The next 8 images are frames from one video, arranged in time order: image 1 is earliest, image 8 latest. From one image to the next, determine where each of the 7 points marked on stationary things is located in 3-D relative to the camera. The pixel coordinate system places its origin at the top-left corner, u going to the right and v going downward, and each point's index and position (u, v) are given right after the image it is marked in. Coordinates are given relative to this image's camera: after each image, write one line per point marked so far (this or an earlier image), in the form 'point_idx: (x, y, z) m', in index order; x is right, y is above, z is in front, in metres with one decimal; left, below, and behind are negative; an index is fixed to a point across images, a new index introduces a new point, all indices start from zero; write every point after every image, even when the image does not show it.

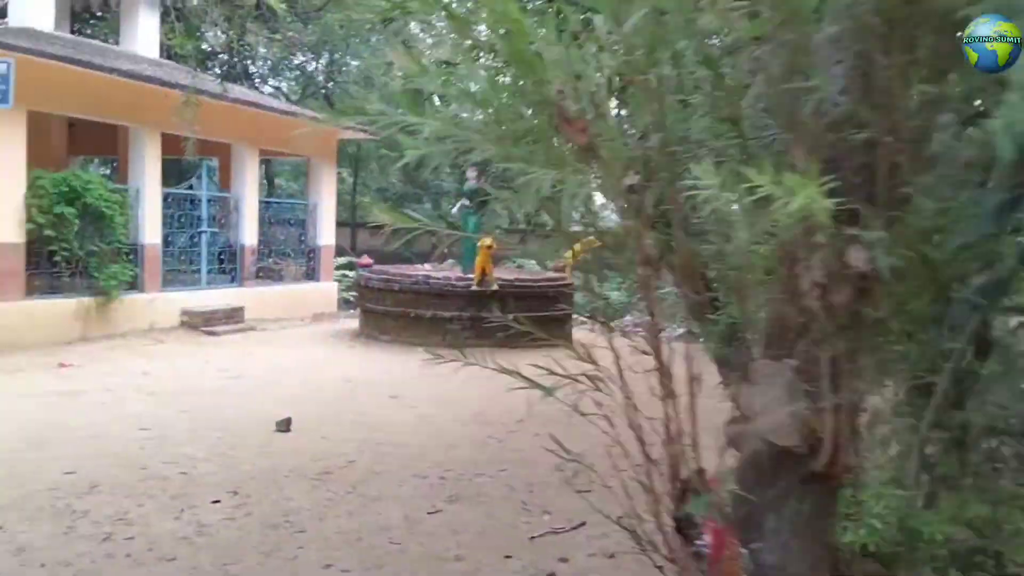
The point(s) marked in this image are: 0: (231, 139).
0: (-3.7, +2.0, +10.7) m
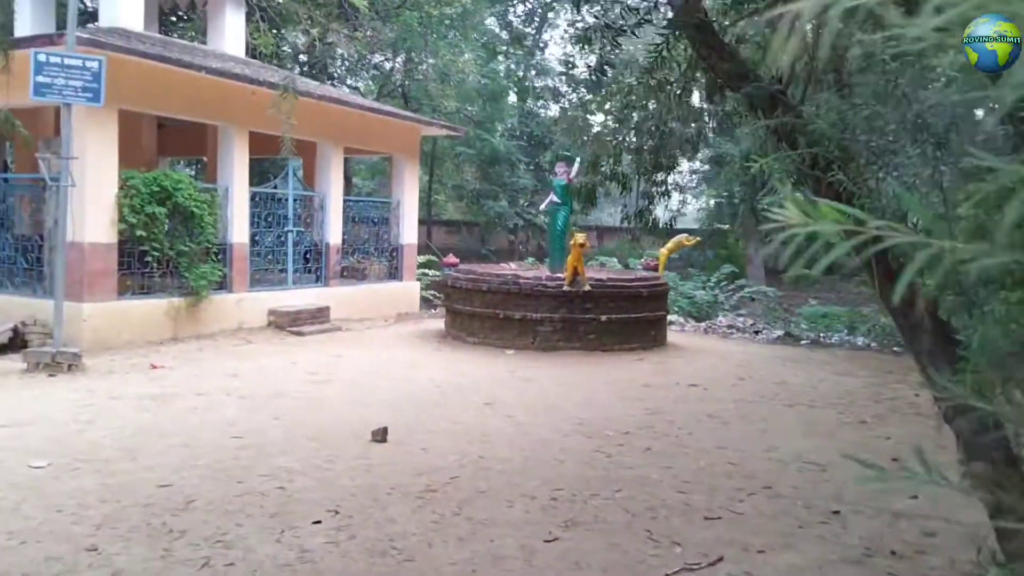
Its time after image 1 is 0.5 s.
0: (-2.5, +2.0, +10.6) m
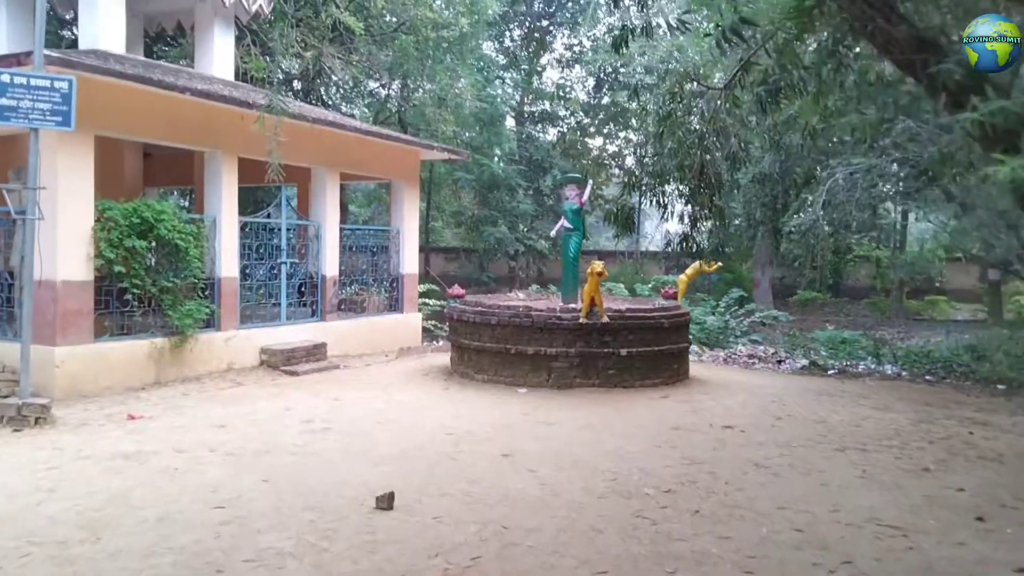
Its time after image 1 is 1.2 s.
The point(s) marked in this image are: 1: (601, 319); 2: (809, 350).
0: (-2.5, +1.6, +9.9) m
1: (+0.9, -0.3, +7.9) m
2: (+4.9, -1.0, +13.5) m
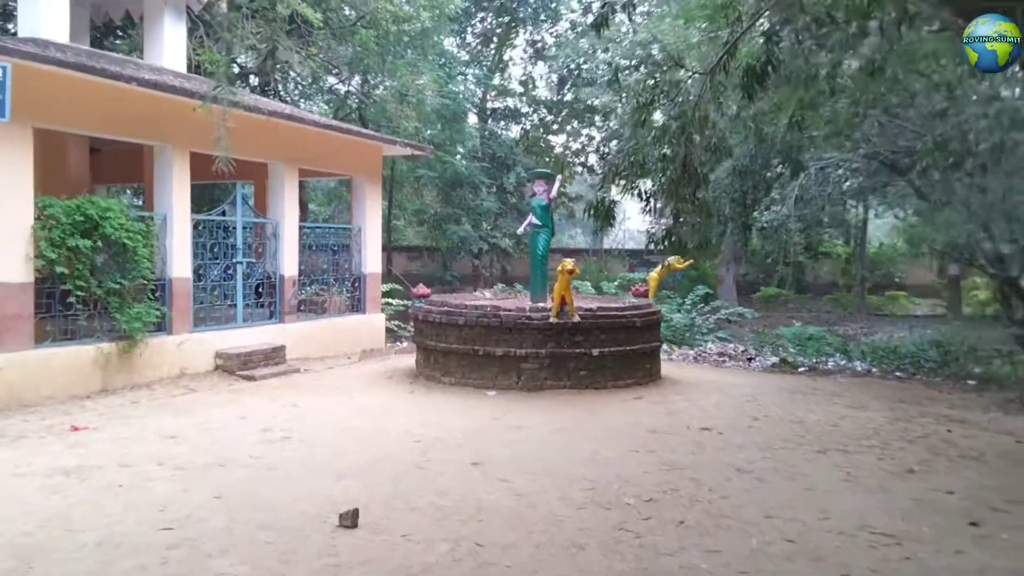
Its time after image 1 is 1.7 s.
0: (-2.9, +1.5, +9.5) m
1: (+0.6, -0.3, +7.6) m
2: (+4.4, -1.0, +13.4) m
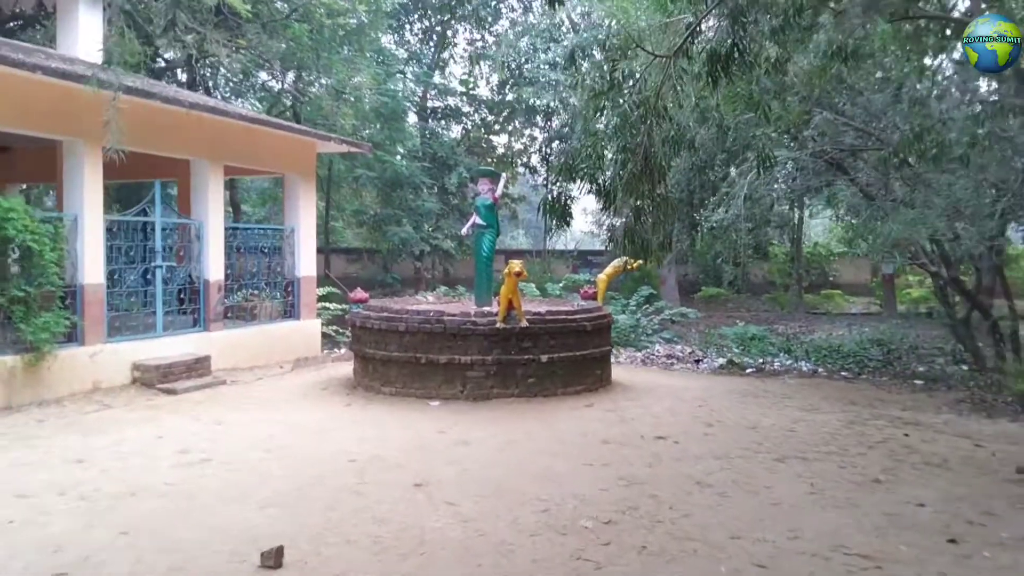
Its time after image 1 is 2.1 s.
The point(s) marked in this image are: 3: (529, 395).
0: (-3.5, +1.5, +8.9) m
1: (+0.1, -0.3, +7.2) m
2: (+3.5, -1.0, +13.3) m
3: (+0.2, -1.0, +7.3) m
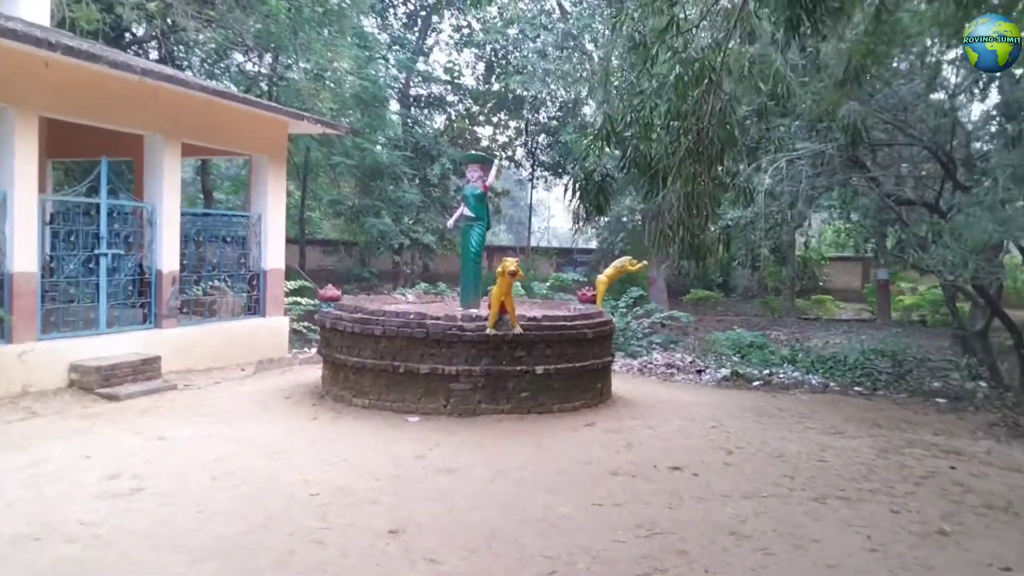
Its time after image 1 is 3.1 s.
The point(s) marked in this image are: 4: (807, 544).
0: (-3.6, +1.6, +7.9) m
1: (0.0, -0.3, +6.3) m
2: (+3.2, -1.0, +12.5) m
3: (+0.1, -1.0, +6.4) m
4: (+1.4, -1.3, +4.0) m
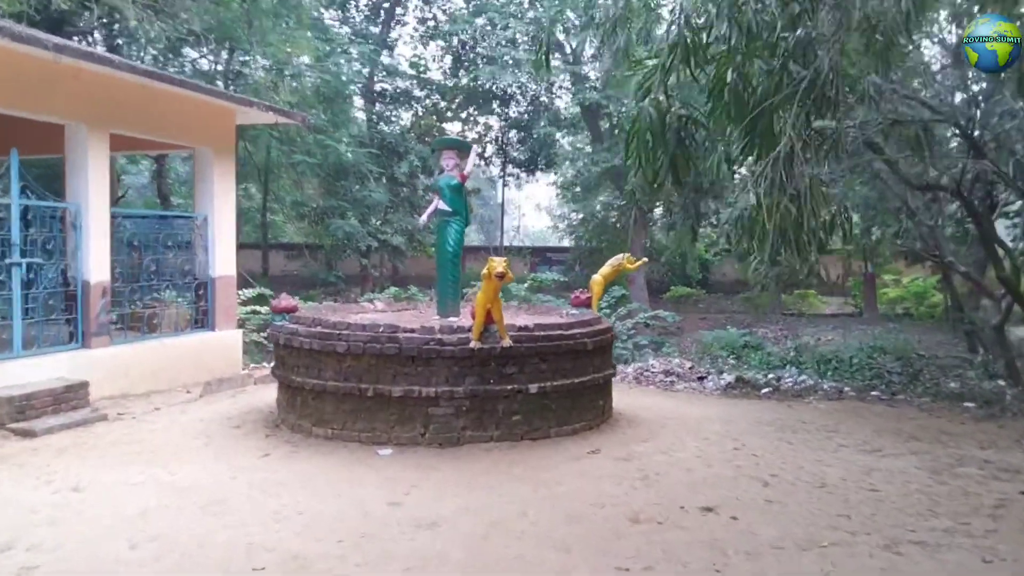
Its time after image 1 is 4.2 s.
0: (-3.8, +1.4, +6.8) m
1: (-0.1, -0.4, +5.4) m
2: (+2.9, -1.0, +11.6) m
3: (0.0, -1.0, +5.5) m
4: (+1.5, -1.3, +3.0) m
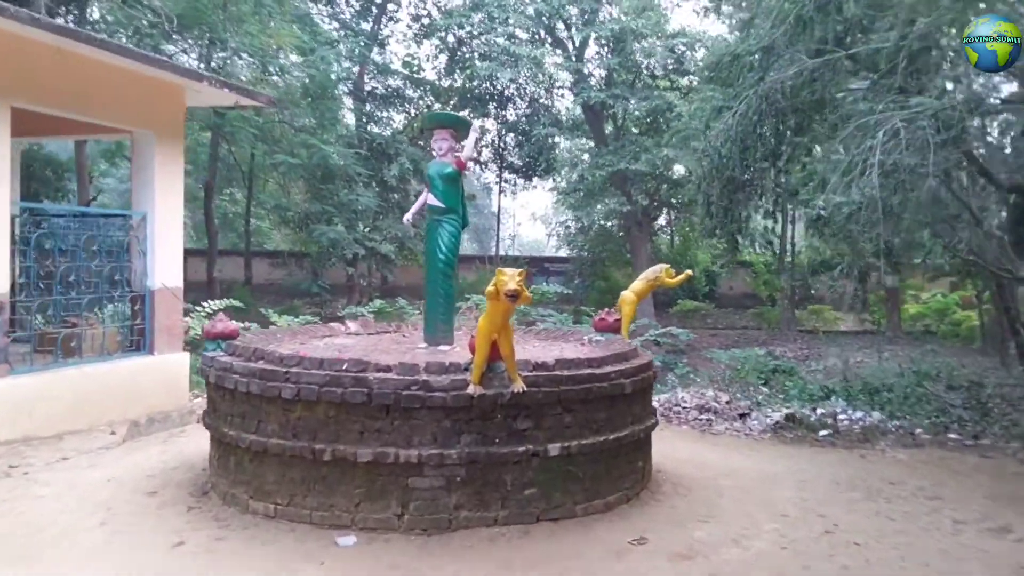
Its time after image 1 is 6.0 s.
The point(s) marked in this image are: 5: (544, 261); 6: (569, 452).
0: (-3.7, +1.4, +5.3) m
1: (0.0, -0.5, +3.9) m
2: (+2.9, -1.2, +10.1) m
3: (+0.1, -1.1, +4.0) m
4: (+1.6, -1.3, +1.5) m
5: (+0.8, +0.6, +18.1) m
6: (+0.3, -0.8, +4.1) m
